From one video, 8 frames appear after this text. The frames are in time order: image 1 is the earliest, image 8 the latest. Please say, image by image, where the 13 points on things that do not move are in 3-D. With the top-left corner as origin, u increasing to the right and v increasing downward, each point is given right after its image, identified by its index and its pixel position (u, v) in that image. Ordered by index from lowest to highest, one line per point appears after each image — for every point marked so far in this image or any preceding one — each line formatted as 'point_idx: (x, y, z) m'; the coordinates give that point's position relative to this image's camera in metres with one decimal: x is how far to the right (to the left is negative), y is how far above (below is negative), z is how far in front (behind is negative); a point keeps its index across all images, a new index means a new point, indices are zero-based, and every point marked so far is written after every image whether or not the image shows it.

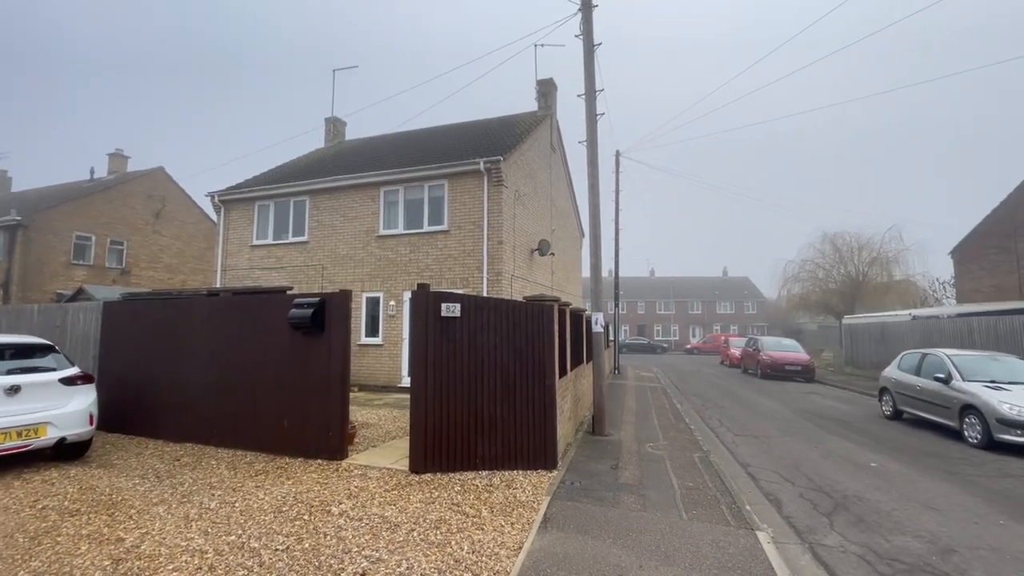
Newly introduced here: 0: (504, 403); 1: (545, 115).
0: (-0.1, -1.4, +5.8) m
1: (+1.1, +5.8, +16.0) m
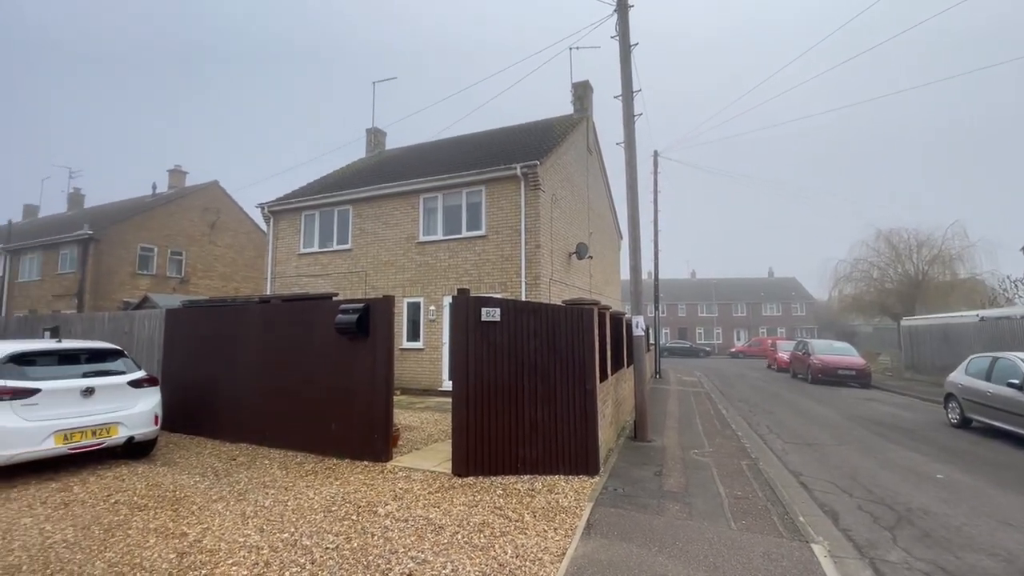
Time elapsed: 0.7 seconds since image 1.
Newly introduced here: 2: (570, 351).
0: (+0.4, -1.4, +5.8) m
1: (+2.3, +5.7, +15.9) m
2: (+0.7, -0.8, +6.0) m
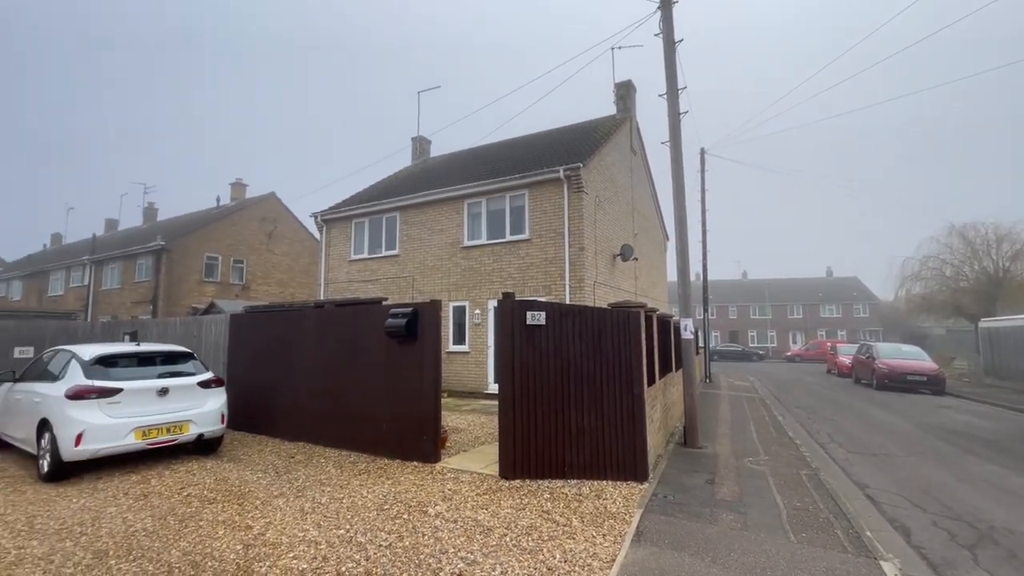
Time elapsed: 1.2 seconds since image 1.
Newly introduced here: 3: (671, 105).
0: (+1.0, -1.5, +5.8) m
1: (+3.7, +5.6, +15.7) m
2: (+1.3, -0.8, +5.9) m
3: (+2.9, +3.3, +8.7) m
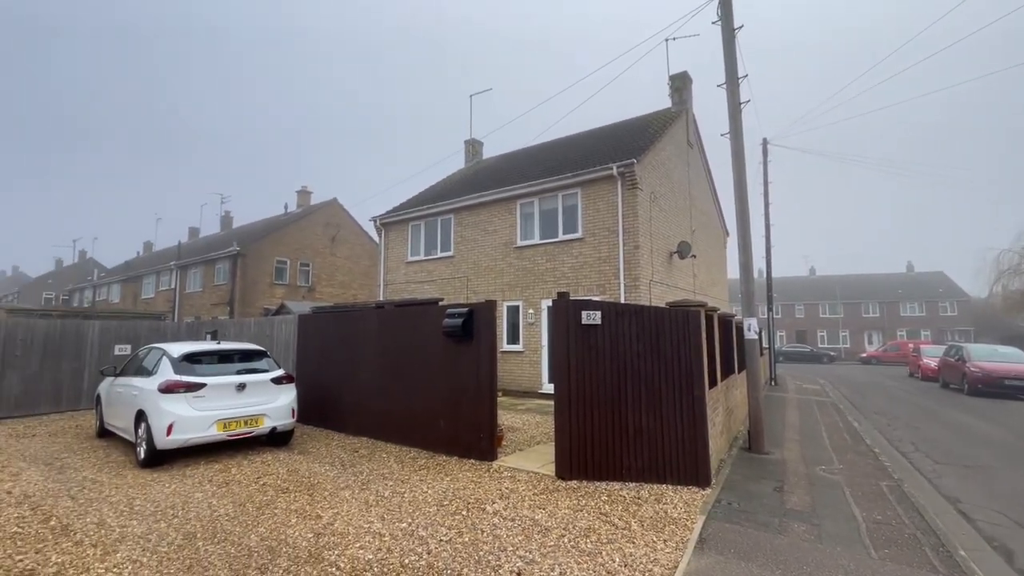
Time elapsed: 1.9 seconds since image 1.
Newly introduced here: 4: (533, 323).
0: (+1.6, -1.5, +5.6) m
1: (+5.4, +5.7, +15.2) m
2: (+2.0, -0.8, +5.8) m
3: (+3.8, +3.4, +8.3) m
4: (+0.6, -0.9, +12.6) m
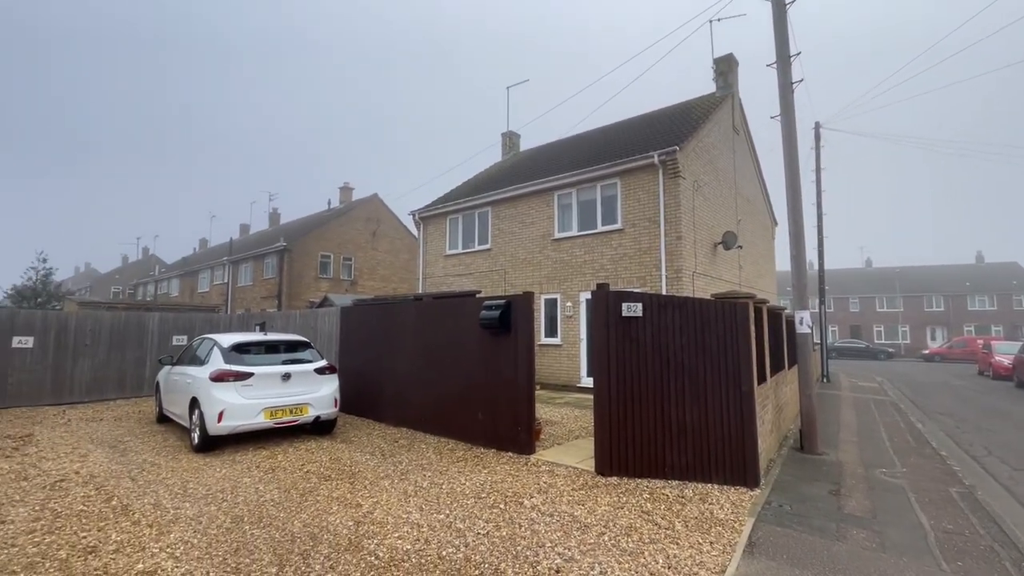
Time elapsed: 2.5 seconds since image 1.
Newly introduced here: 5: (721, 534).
0: (+2.1, -1.4, +5.4) m
1: (+6.6, +5.9, +14.6) m
2: (+2.4, -0.7, +5.5) m
3: (+4.5, +3.5, +7.9) m
4: (+1.5, -0.7, +12.4) m
5: (+1.8, -2.1, +4.1) m
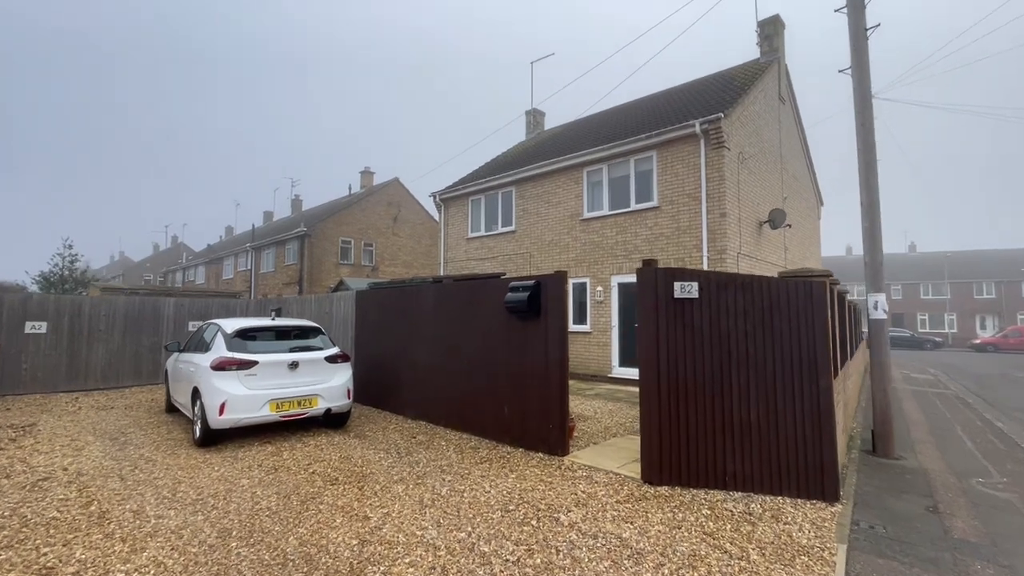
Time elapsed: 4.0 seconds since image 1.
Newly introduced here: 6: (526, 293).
0: (+2.4, -1.1, +4.6) m
1: (+7.3, +6.4, +13.3) m
2: (+2.7, -0.5, +4.6) m
3: (+4.9, +3.8, +6.8) m
4: (+2.2, -0.3, +11.5) m
5: (+2.0, -1.9, +3.3) m
6: (+0.2, -0.1, +5.7) m
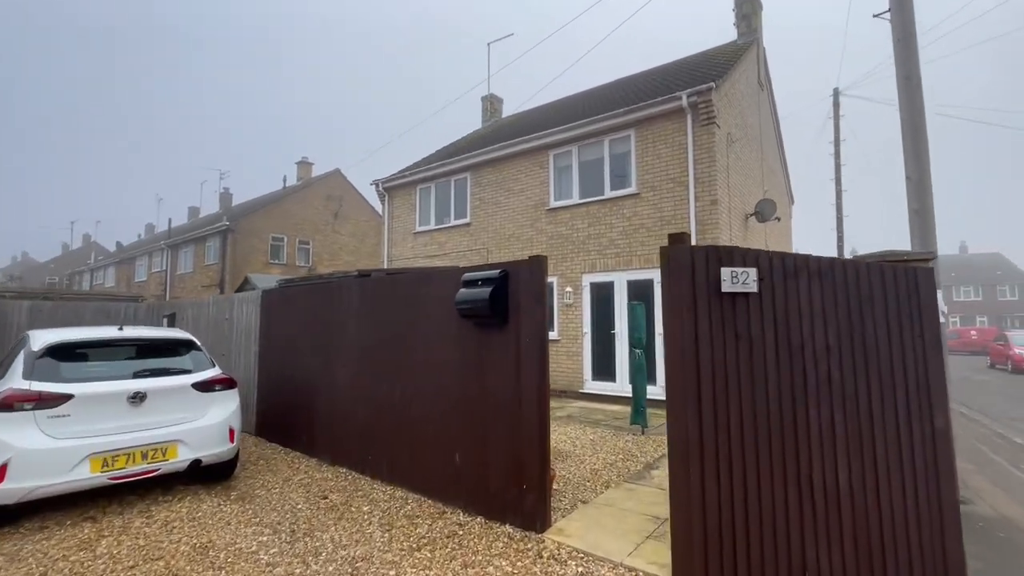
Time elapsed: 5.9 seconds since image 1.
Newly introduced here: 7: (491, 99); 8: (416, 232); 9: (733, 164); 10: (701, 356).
0: (+2.1, -1.1, +3.0) m
1: (+6.1, +6.3, +12.2) m
2: (+2.4, -0.4, +3.0) m
3: (+4.4, +3.9, +5.4) m
4: (+1.2, -0.4, +9.9) m
5: (+1.9, -1.8, +1.6) m
6: (-0.2, 0.0, +3.9) m
7: (-0.8, +6.7, +16.7) m
8: (-2.7, +1.5, +13.2) m
9: (+4.4, +2.5, +9.5) m
10: (+1.2, -0.4, +2.9) m
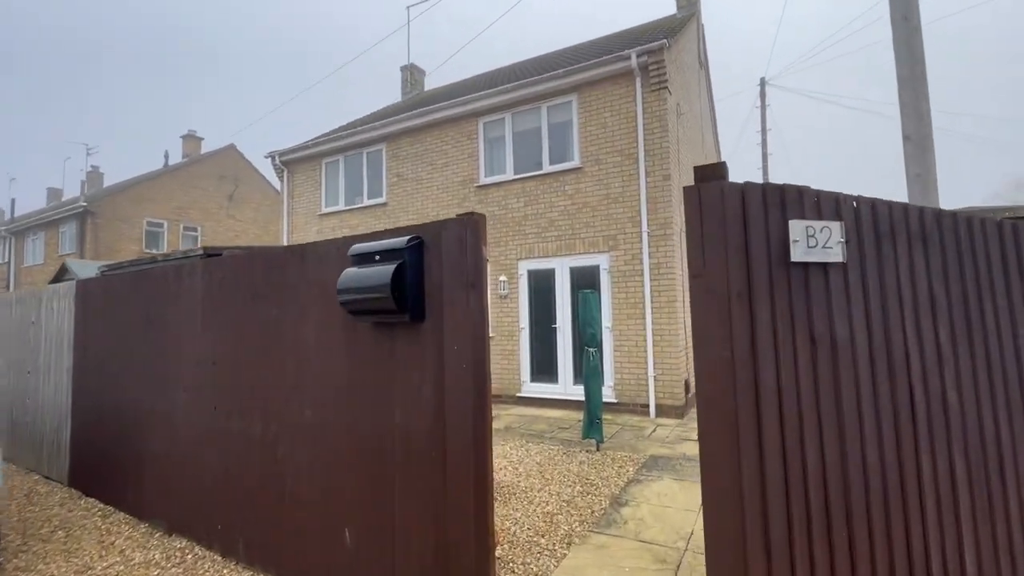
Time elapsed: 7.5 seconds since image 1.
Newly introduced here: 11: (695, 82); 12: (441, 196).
0: (+1.8, -0.9, +1.9) m
1: (+4.3, +6.6, +11.5) m
2: (+2.1, -0.3, +2.0) m
3: (+3.6, +4.0, +4.6) m
4: (-0.1, -0.1, +8.6) m
5: (+1.8, -1.7, +0.5) m
6: (-0.6, +0.1, +2.4) m
7: (-3.2, +7.0, +14.9) m
8: (-4.5, +1.7, +11.2) m
9: (+3.1, +2.7, +8.6) m
10: (+0.9, -0.3, +1.7) m
11: (+4.2, +4.7, +10.8) m
12: (-1.4, +1.8, +9.5) m
